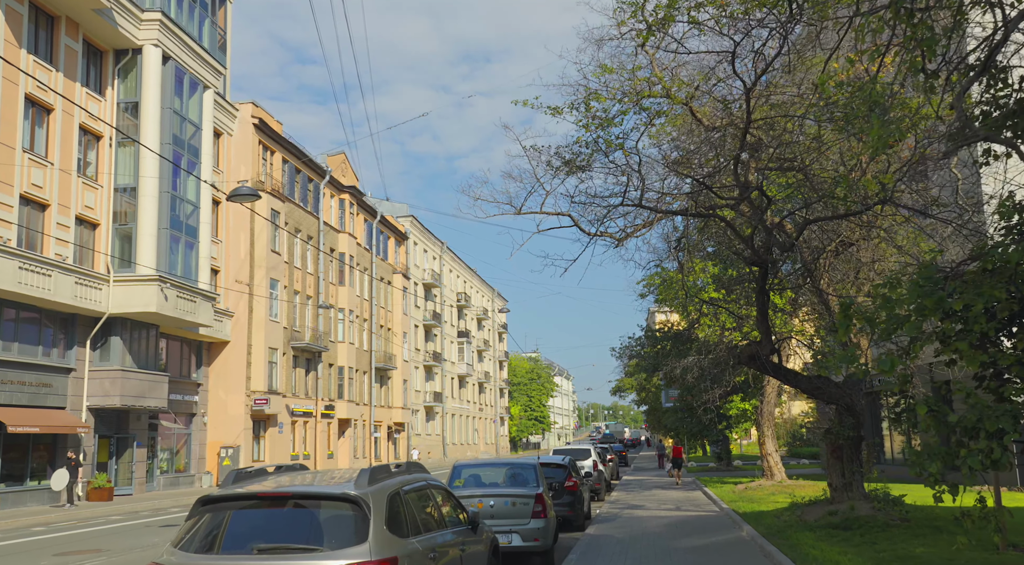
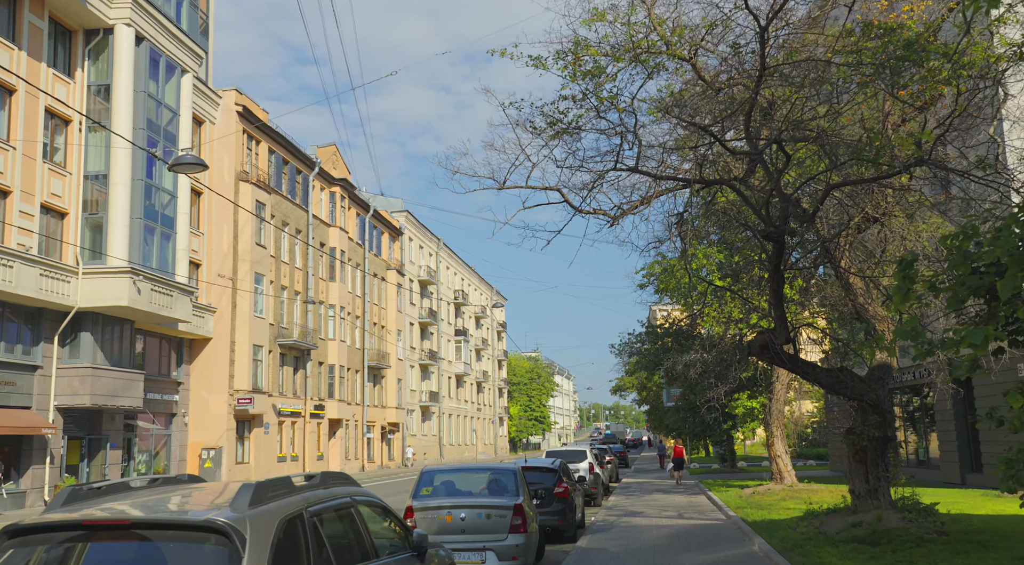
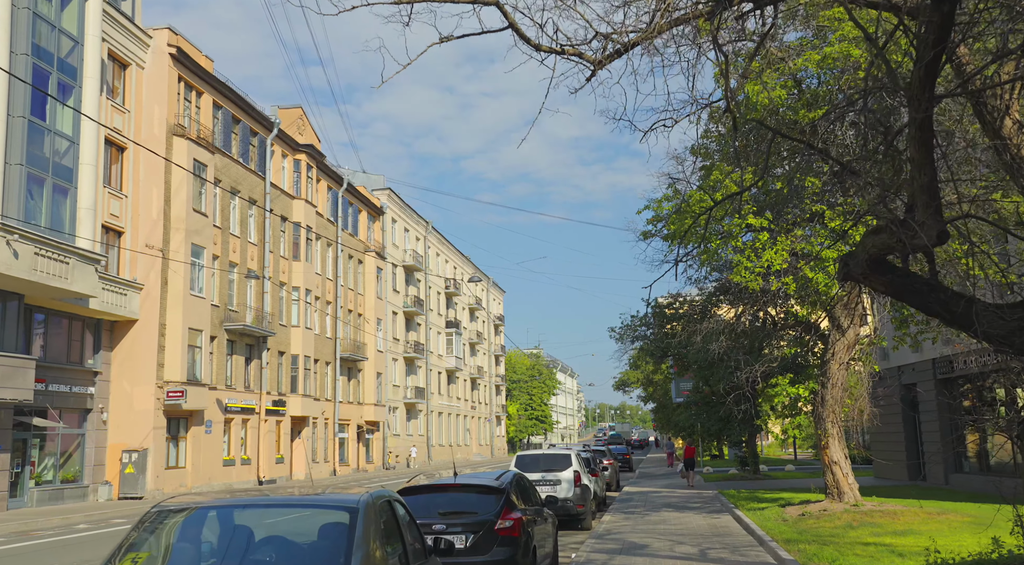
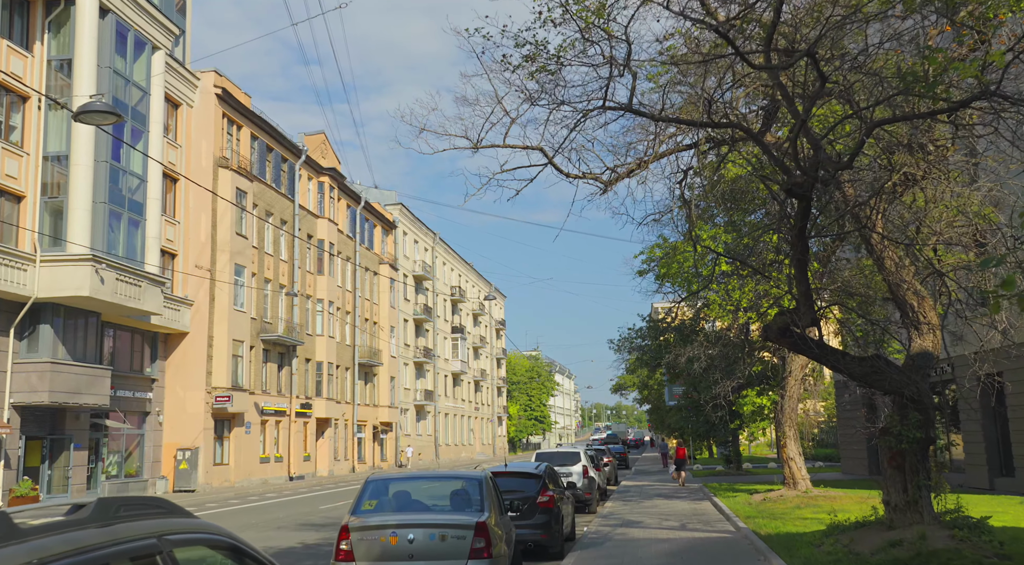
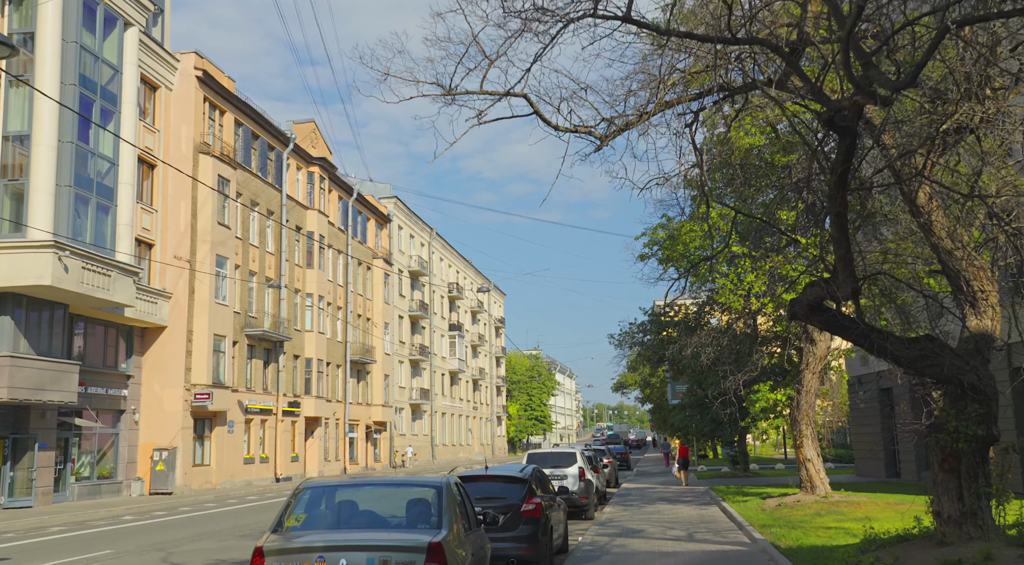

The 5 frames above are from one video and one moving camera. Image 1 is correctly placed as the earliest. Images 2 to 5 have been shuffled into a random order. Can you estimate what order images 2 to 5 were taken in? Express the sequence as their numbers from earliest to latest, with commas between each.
2, 4, 5, 3
